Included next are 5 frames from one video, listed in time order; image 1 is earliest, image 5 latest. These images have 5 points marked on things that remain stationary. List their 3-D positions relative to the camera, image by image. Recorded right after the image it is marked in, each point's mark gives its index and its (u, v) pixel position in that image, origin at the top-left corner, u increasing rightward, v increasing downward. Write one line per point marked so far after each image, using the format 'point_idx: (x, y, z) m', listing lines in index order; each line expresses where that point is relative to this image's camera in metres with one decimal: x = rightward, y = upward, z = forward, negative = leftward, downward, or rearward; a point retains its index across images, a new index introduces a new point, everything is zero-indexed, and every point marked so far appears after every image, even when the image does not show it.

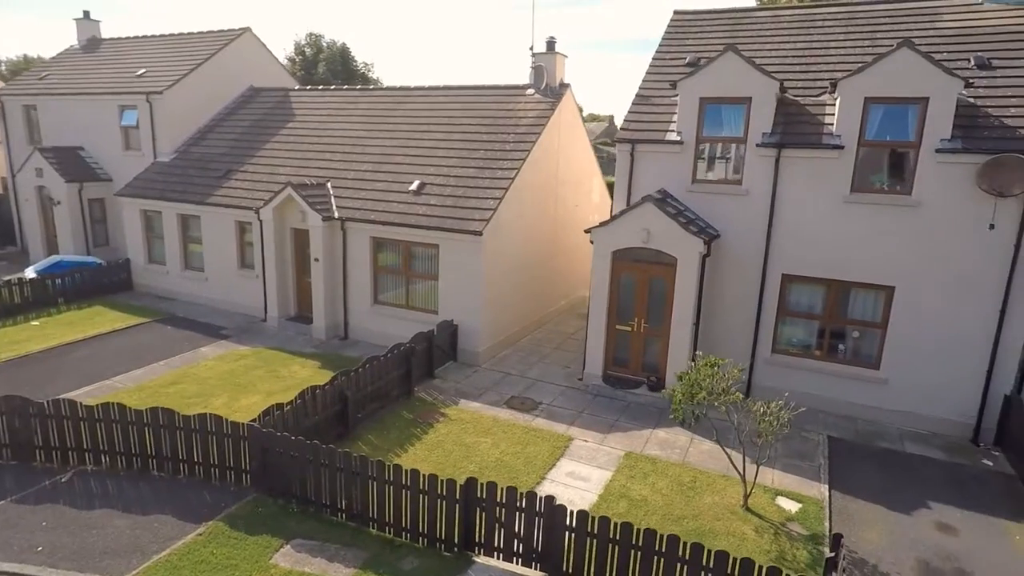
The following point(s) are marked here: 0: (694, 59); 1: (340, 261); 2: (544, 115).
0: (+4.7, +5.9, +15.5) m
1: (-4.6, +0.7, +16.2) m
2: (+0.9, +4.9, +17.0) m
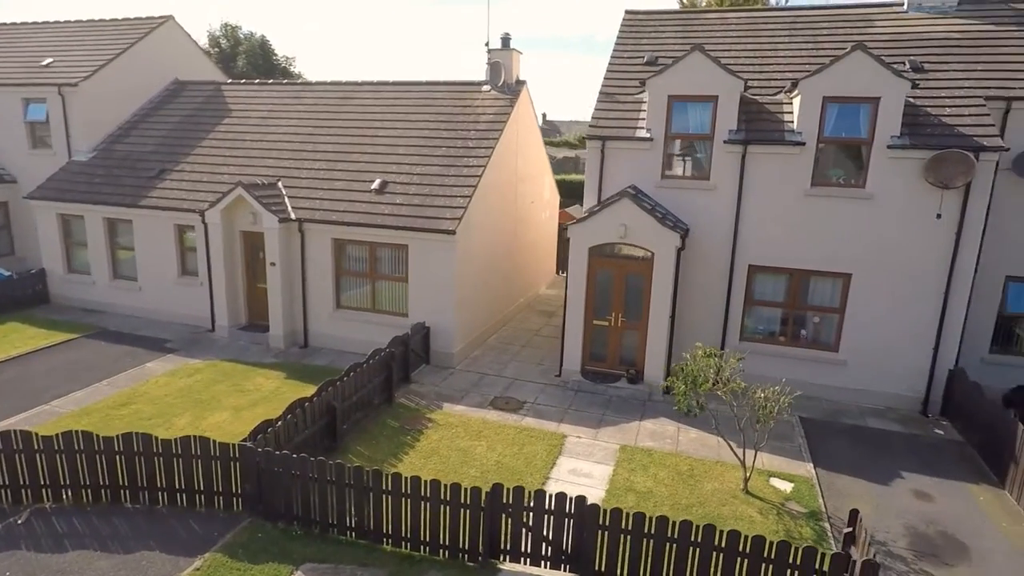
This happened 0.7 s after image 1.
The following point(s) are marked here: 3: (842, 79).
0: (+3.7, +6.1, +15.9) m
1: (-5.4, +0.6, +15.3) m
2: (-0.2, +4.9, +16.8) m
3: (+6.8, +4.3, +12.4) m
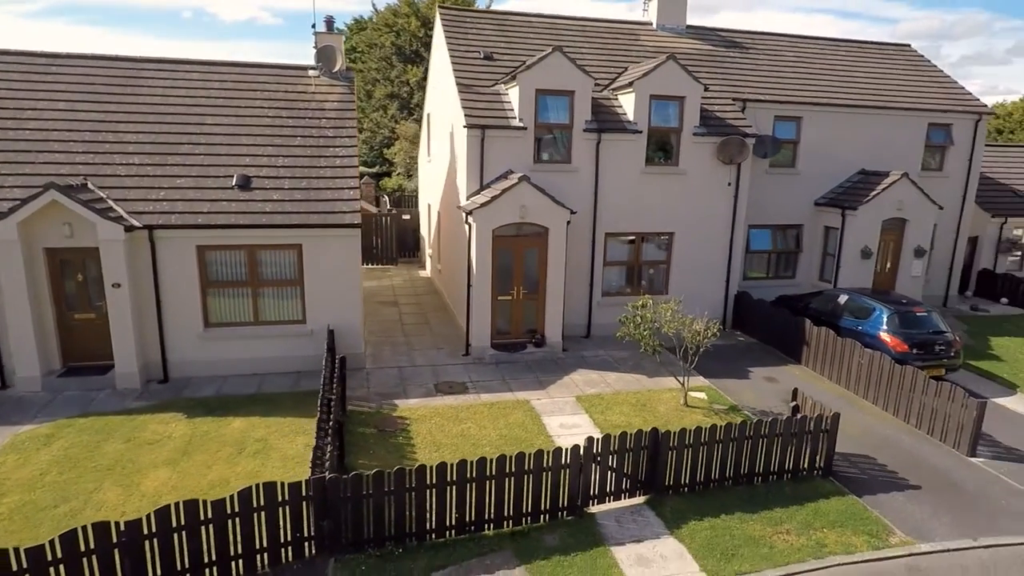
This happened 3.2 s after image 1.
0: (-0.7, +6.7, +17.2) m
1: (-7.5, +0.1, +12.4) m
2: (-4.4, +5.1, +16.1) m
3: (+4.0, +5.5, +15.9) m
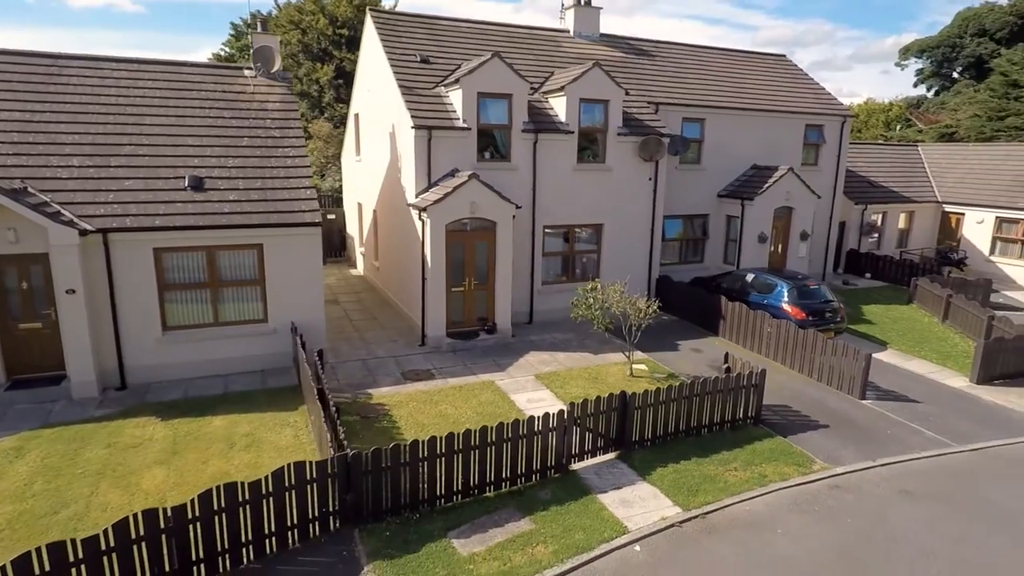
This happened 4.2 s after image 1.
0: (-2.6, +6.9, +18.0) m
1: (-8.2, 0.0, +12.1) m
2: (-6.0, +5.1, +16.2) m
3: (+2.2, +5.8, +17.5) m
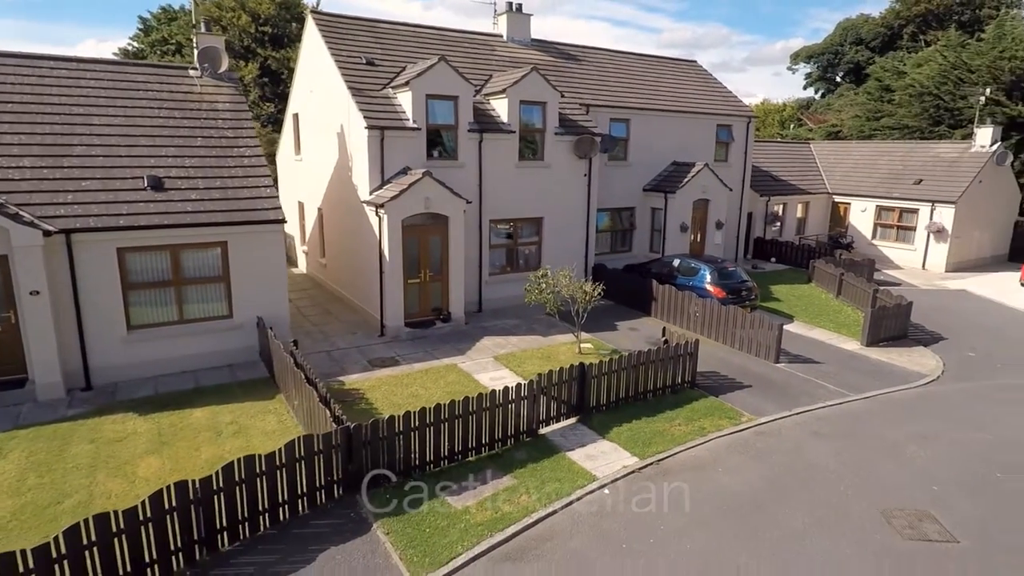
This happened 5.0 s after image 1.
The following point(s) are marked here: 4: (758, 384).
0: (-4.4, +7.1, +18.6) m
1: (-9.0, 0.0, +12.1) m
2: (-7.5, +5.2, +16.5) m
3: (+0.5, +6.2, +18.8) m
4: (+5.8, -2.3, +14.2) m
